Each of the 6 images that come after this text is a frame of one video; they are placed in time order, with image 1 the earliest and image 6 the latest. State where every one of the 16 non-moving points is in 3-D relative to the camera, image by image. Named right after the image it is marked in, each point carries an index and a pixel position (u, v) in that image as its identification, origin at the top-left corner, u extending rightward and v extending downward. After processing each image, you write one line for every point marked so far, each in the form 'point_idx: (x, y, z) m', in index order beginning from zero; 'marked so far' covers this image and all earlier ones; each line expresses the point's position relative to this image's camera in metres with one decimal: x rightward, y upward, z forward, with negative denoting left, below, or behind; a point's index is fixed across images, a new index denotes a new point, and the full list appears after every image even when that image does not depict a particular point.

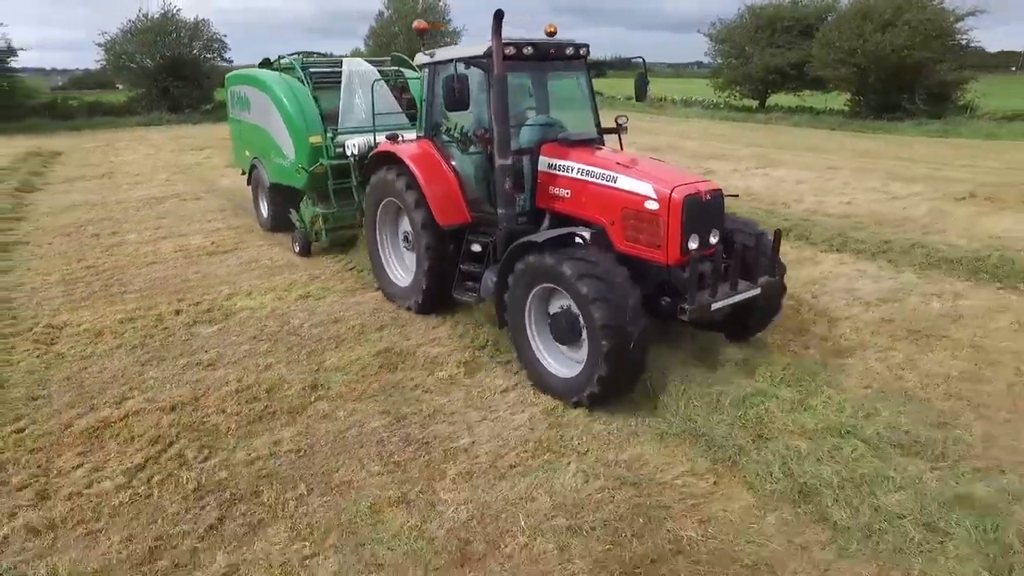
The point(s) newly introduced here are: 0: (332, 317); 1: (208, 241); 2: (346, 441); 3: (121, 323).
0: (-1.4, -0.3, +5.4) m
1: (-3.6, +0.5, +8.0) m
2: (-0.9, -0.8, +3.8) m
3: (-3.1, -0.3, +5.5) m
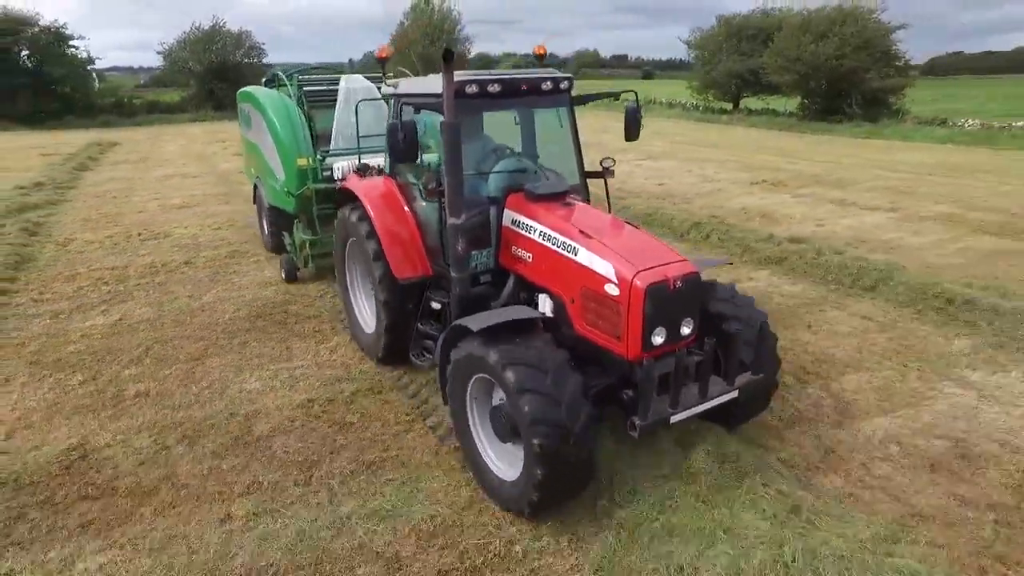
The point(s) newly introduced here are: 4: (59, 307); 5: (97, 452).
0: (-4.0, +0.6, +9.3) m
1: (-5.9, +1.5, +12.0) m
2: (-3.6, +0.1, +7.6) m
3: (-5.7, +0.7, +9.5) m
4: (-4.5, -0.2, +6.7) m
5: (-2.6, -1.0, +4.3) m
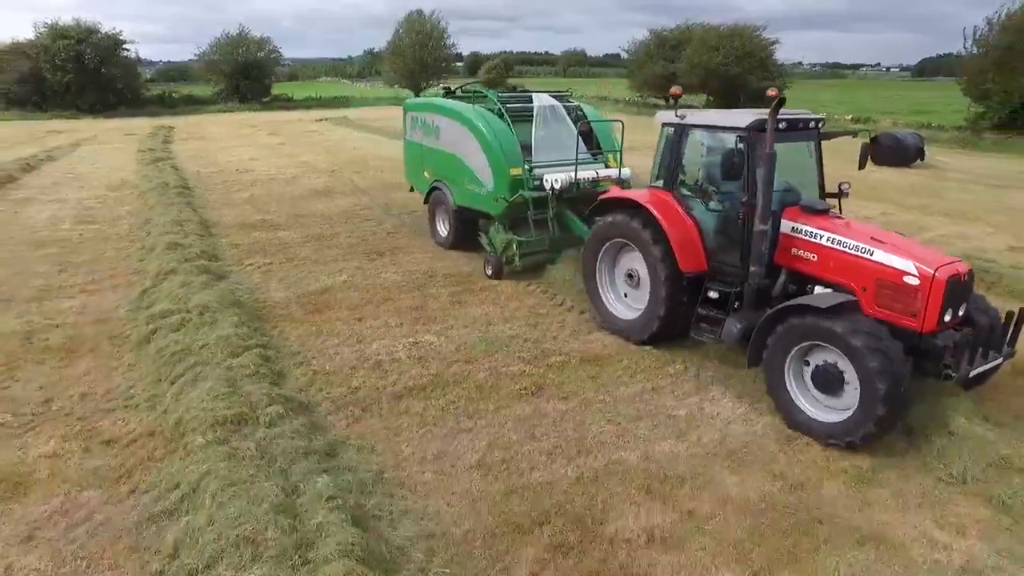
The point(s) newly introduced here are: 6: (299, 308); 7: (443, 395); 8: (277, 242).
0: (-5.6, +2.9, +16.7) m
1: (-7.5, +3.8, +19.4) m
2: (-5.2, +2.3, +15.0) m
3: (-7.3, +2.9, +16.9) m
4: (-6.1, +2.0, +14.2) m
5: (-4.2, +1.2, +11.7) m
6: (-2.3, -0.2, +7.4) m
7: (-0.6, -0.9, +5.4) m
8: (-3.6, +0.7, +10.2) m
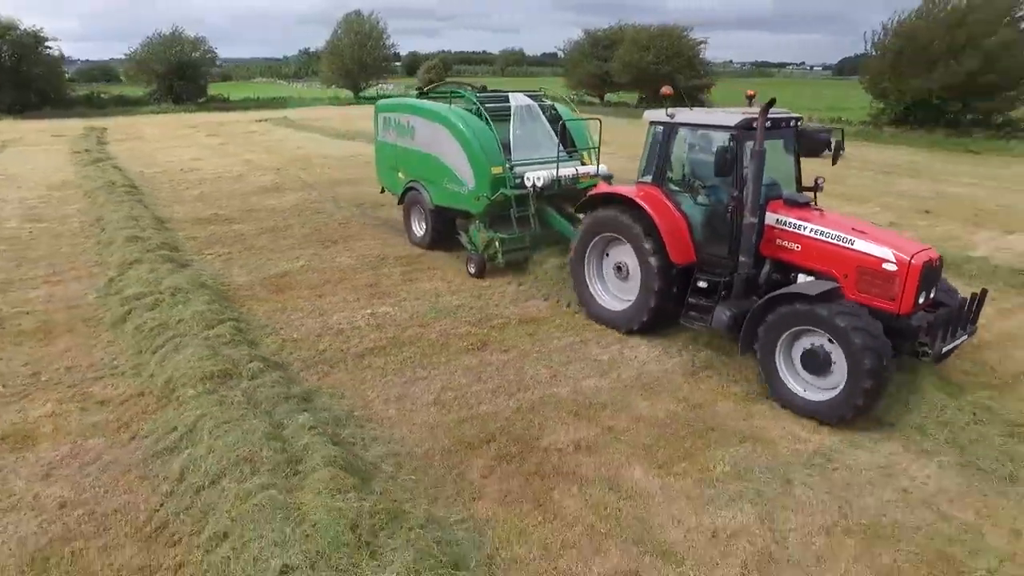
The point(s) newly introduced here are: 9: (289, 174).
0: (-7.1, +3.0, +17.1) m
1: (-9.2, +3.8, +19.6) m
2: (-6.6, +2.4, +15.4) m
3: (-8.8, +3.0, +17.1) m
4: (-7.4, +2.1, +14.5) m
5: (-5.2, +1.3, +12.2) m
6: (-3.0, 0.0, +8.0) m
7: (-1.0, -0.6, +6.2) m
8: (-4.5, +0.9, +10.8) m
9: (-5.5, +2.8, +16.6) m
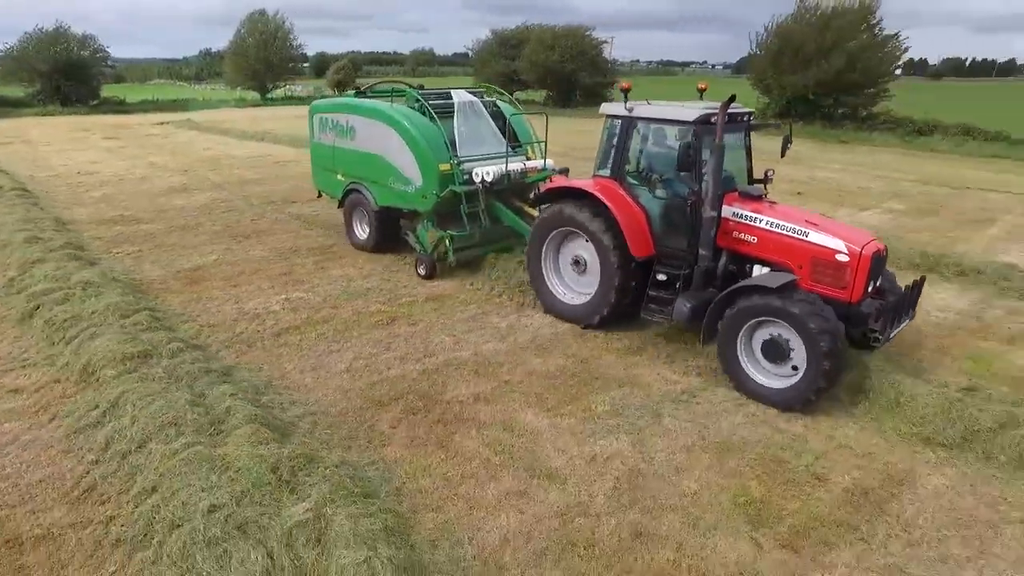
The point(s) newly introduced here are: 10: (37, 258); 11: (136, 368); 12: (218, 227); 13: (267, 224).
0: (-9.4, +2.9, +16.7) m
1: (-11.8, +3.6, +19.0) m
2: (-8.6, +2.3, +15.1) m
3: (-11.1, +2.8, +16.6) m
4: (-9.3, +2.0, +14.1) m
5: (-6.9, +1.3, +12.1) m
6: (-4.1, +0.1, +8.2) m
7: (-2.0, -0.4, +6.7) m
8: (-6.0, +0.9, +10.7) m
9: (-7.7, +2.8, +16.4) m
10: (-6.2, +0.4, +8.8) m
11: (-3.1, -0.7, +5.6) m
12: (-4.8, +1.0, +11.0) m
13: (-4.1, +1.1, +11.1) m
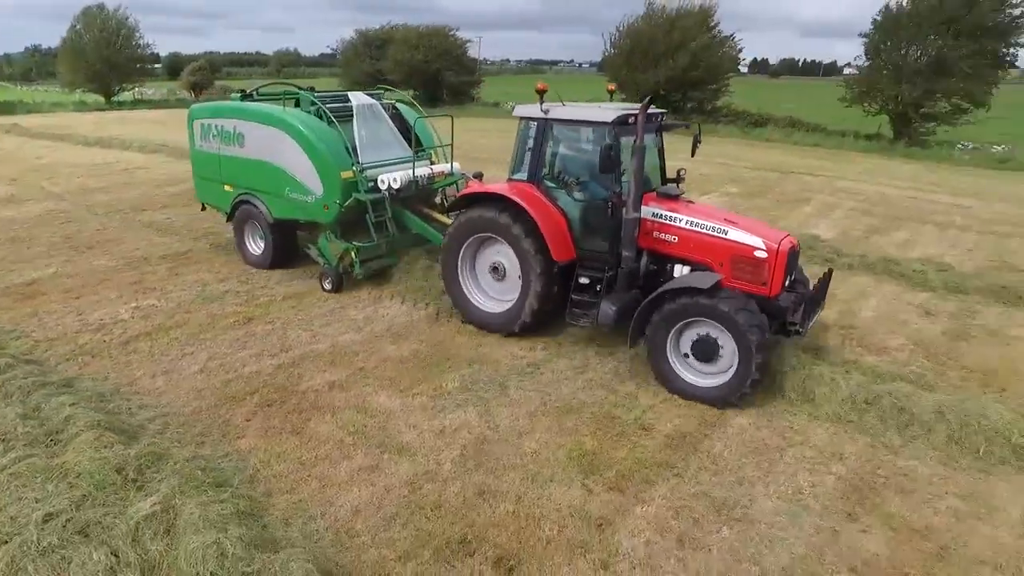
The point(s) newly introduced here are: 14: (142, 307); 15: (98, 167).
0: (-12.5, +2.3, +15.2) m
1: (-15.4, +2.9, +17.0) m
2: (-11.5, +1.8, +13.8) m
3: (-14.2, +2.1, +14.8) m
4: (-12.0, +1.5, +12.7) m
5: (-9.2, +0.9, +11.1) m
6: (-5.8, -0.1, +7.7) m
7: (-3.4, -0.5, +6.6) m
8: (-8.1, +0.6, +9.9) m
9: (-10.9, +2.3, +15.2) m
10: (-8.0, +0.1, +7.9) m
11: (-4.3, -0.8, +5.3) m
12: (-7.0, +0.8, +10.3) m
13: (-6.3, +0.9, +10.6) m
14: (-4.1, -0.2, +7.4) m
15: (-11.0, +3.2, +17.8) m
